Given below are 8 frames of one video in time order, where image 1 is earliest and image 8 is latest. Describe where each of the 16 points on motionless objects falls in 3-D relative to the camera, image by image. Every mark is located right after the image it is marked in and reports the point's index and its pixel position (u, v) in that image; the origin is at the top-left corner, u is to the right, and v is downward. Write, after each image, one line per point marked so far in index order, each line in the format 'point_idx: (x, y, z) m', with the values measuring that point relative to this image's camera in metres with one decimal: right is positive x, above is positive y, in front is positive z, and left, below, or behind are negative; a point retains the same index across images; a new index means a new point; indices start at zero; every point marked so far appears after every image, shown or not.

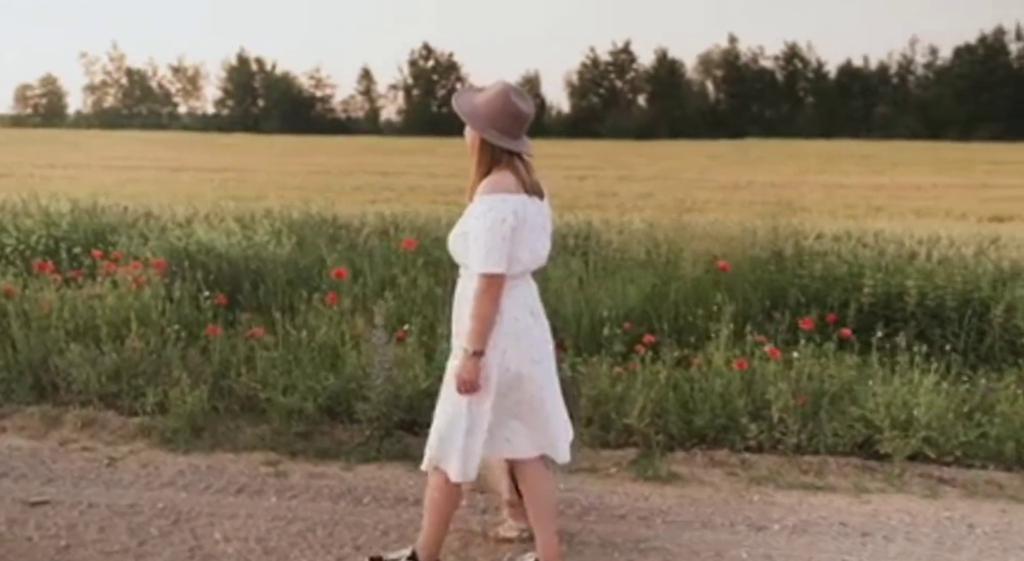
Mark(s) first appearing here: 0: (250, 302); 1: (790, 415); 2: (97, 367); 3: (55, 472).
0: (-1.4, -0.1, +4.8) m
1: (+1.1, -0.5, +3.5) m
2: (-1.9, -0.4, +3.9) m
3: (-1.7, -0.7, +3.1) m
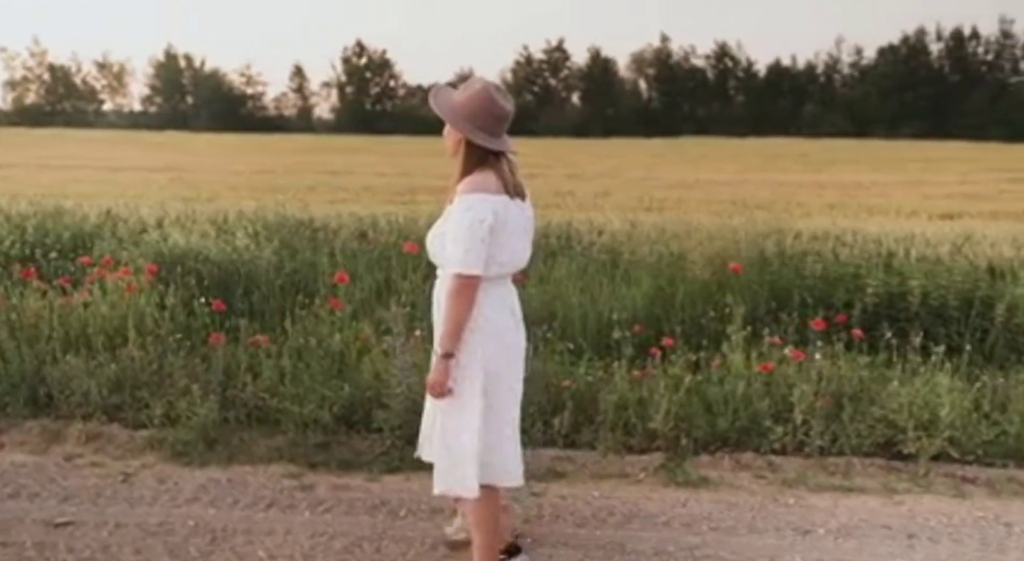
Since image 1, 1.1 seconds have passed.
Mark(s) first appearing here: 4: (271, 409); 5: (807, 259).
0: (-1.4, -0.2, +4.7) m
1: (+1.2, -0.6, +3.5) m
2: (-1.8, -0.4, +3.7) m
3: (-1.5, -0.7, +2.9) m
4: (-1.0, -0.5, +3.7) m
5: (+1.5, +0.1, +4.6) m
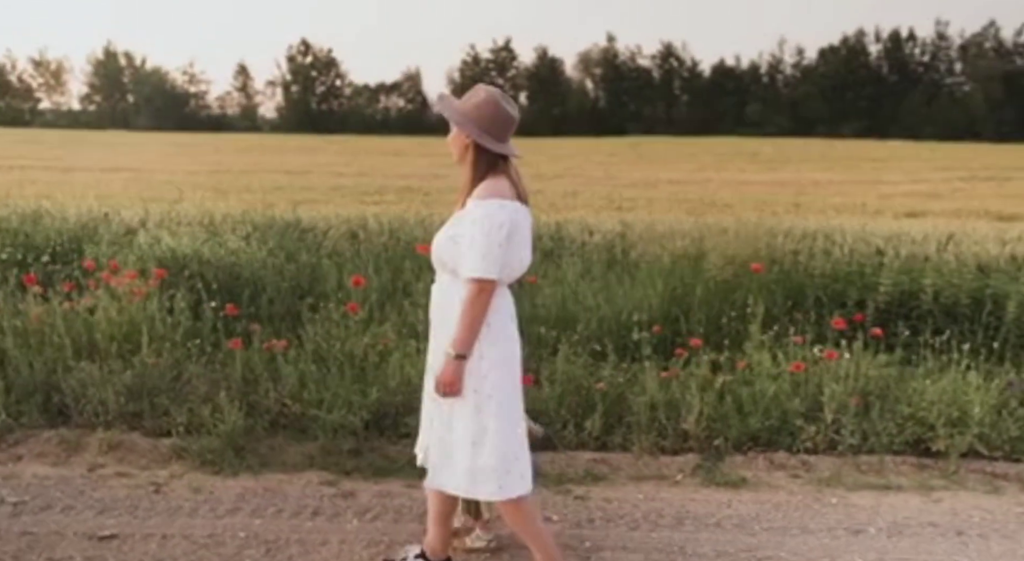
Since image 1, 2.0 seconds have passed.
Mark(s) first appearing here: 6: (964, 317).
0: (-1.3, -0.2, +4.6) m
1: (+1.4, -0.6, +3.5) m
2: (-1.7, -0.4, +3.6) m
3: (-1.4, -0.7, +2.9) m
4: (-0.9, -0.6, +3.6) m
5: (+1.6, +0.1, +4.6) m
6: (+2.4, -0.2, +4.5) m
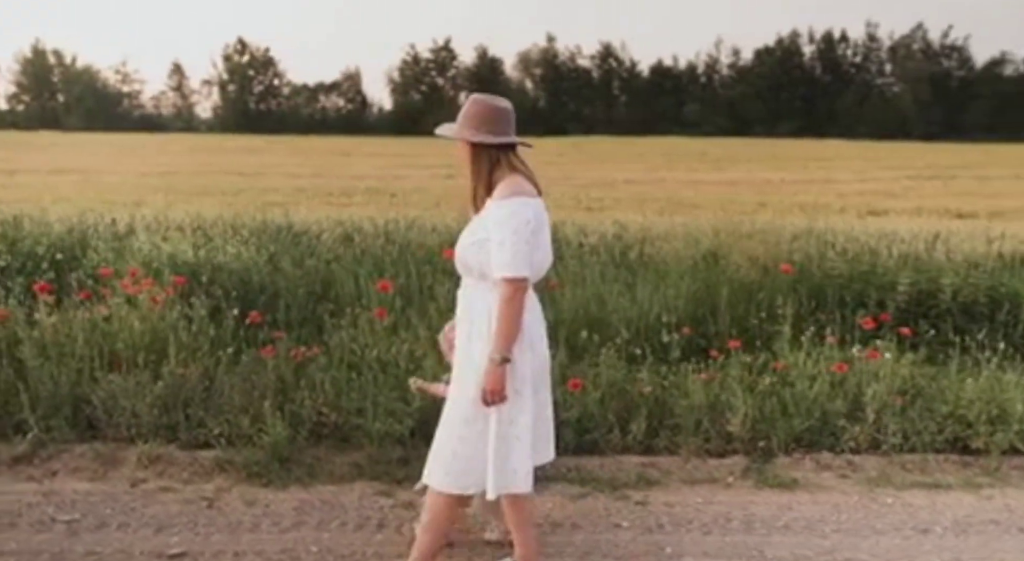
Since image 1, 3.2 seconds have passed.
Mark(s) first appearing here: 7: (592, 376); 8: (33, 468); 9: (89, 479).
0: (-1.2, -0.2, +4.5) m
1: (+1.5, -0.6, +3.5) m
2: (-1.5, -0.5, +3.5) m
3: (-1.2, -0.8, +2.8) m
4: (-0.7, -0.6, +3.5) m
5: (+1.7, +0.1, +4.6) m
6: (+2.5, -0.2, +4.6) m
7: (+0.4, -0.4, +3.7) m
8: (-1.8, -0.7, +3.2) m
9: (-1.6, -0.7, +3.1) m
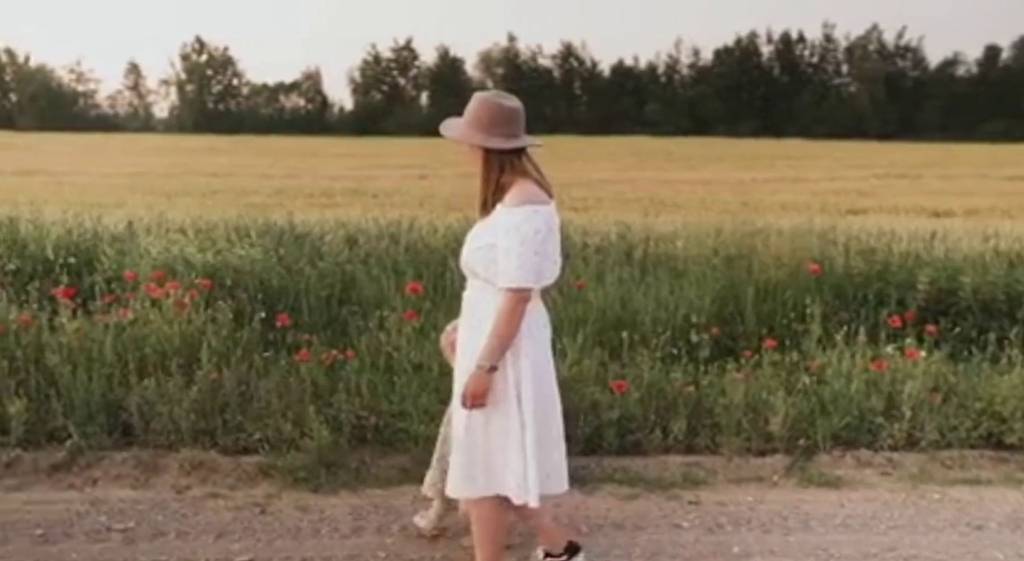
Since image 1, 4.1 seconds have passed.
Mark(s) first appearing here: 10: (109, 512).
0: (-1.0, -0.2, +4.5) m
1: (+1.7, -0.6, +3.6) m
2: (-1.3, -0.5, +3.5) m
3: (-1.0, -0.8, +2.7) m
4: (-0.6, -0.6, +3.5) m
5: (+1.9, +0.1, +4.7) m
6: (+2.7, -0.2, +4.7) m
7: (+0.5, -0.4, +3.7) m
8: (-1.6, -0.7, +3.2) m
9: (-1.4, -0.7, +3.1) m
10: (-1.3, -0.8, +2.9) m
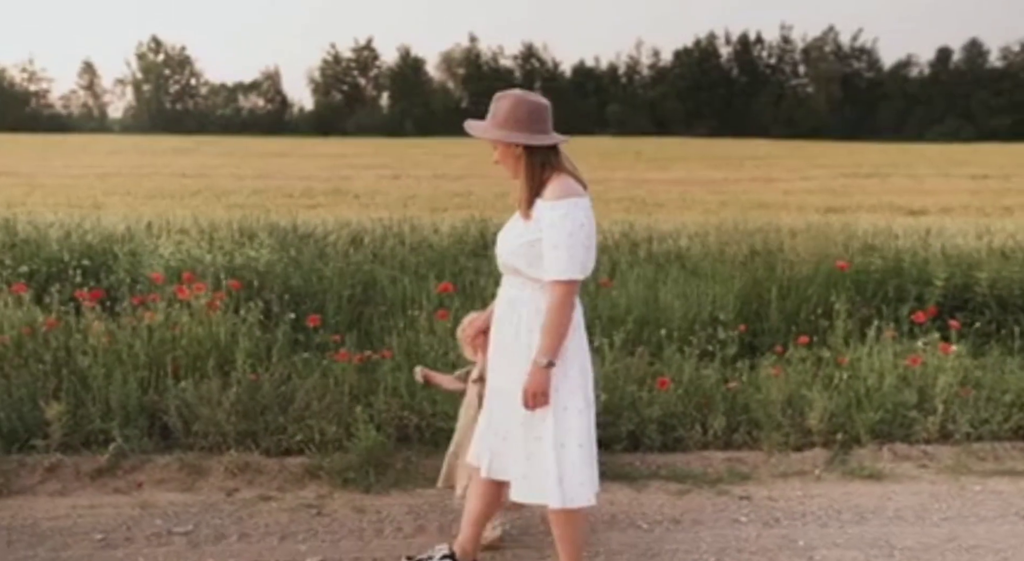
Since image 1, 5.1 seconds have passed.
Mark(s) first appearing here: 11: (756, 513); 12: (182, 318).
0: (-0.9, -0.2, +4.4) m
1: (+1.9, -0.5, +3.7) m
2: (-1.2, -0.5, +3.4) m
3: (-0.8, -0.8, +2.7) m
4: (-0.4, -0.6, +3.5) m
5: (+2.0, +0.2, +4.8) m
6: (+2.8, -0.1, +4.8) m
7: (+0.7, -0.4, +3.8) m
8: (-1.4, -0.7, +3.1) m
9: (-1.2, -0.7, +3.1) m
10: (-1.2, -0.8, +2.8) m
11: (+0.8, -0.8, +2.9) m
12: (-1.5, -0.2, +3.9) m
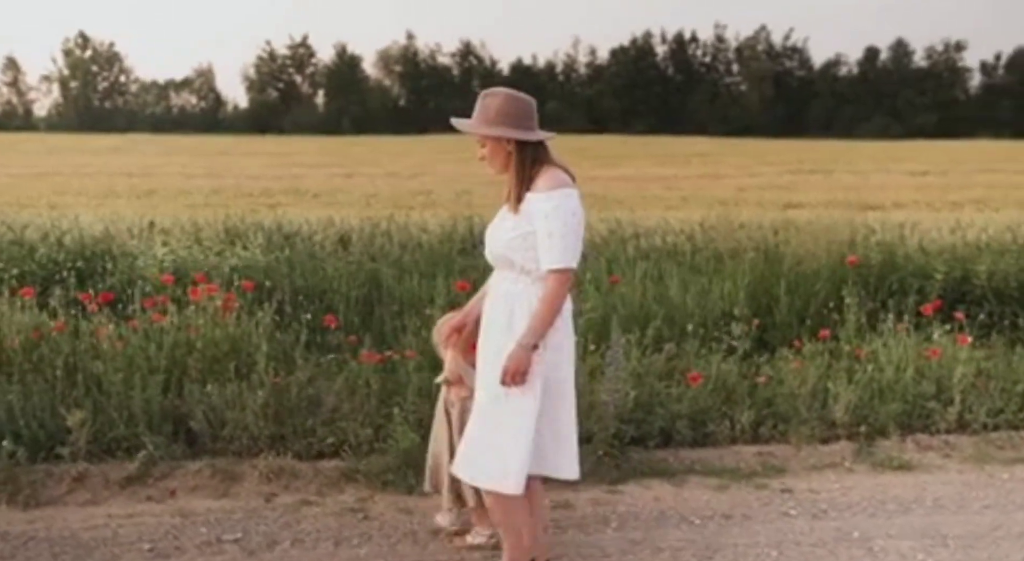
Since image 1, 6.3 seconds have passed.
0: (-0.8, -0.2, +4.4) m
1: (+2.0, -0.5, +3.7) m
2: (-1.0, -0.5, +3.4) m
3: (-0.6, -0.8, +2.7) m
4: (-0.3, -0.6, +3.5) m
5: (+2.1, +0.2, +4.9) m
6: (+2.8, -0.1, +4.9) m
7: (+0.8, -0.4, +3.8) m
8: (-1.3, -0.7, +3.0) m
9: (-1.0, -0.8, +3.0) m
10: (-1.0, -0.8, +2.8) m
11: (+1.0, -0.8, +2.9) m
12: (-1.4, -0.2, +3.8) m
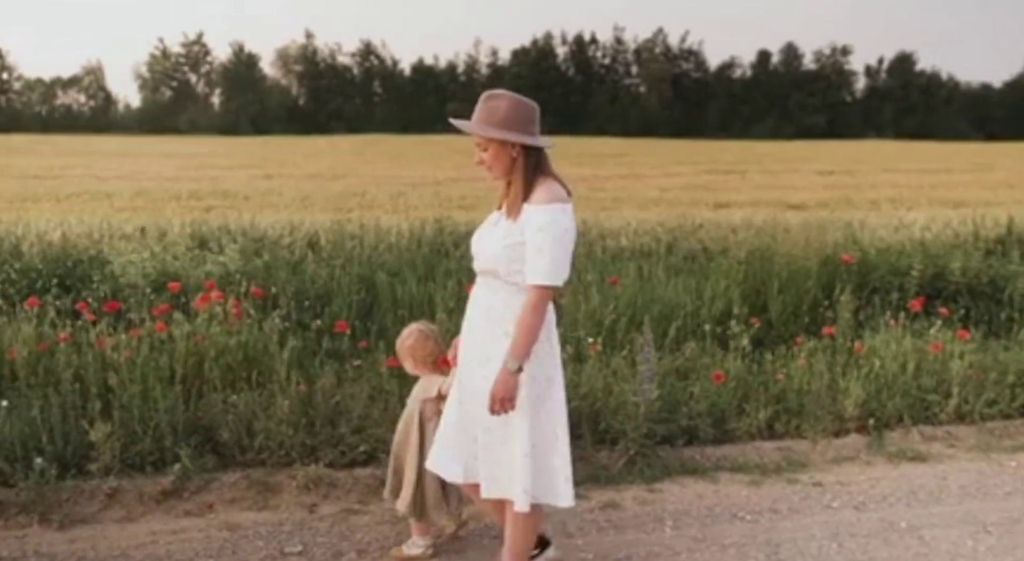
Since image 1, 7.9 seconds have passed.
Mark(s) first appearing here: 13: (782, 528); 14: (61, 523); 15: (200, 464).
0: (-0.8, -0.2, +4.3) m
1: (+2.1, -0.5, +3.9) m
2: (-0.9, -0.5, +3.3) m
3: (-0.4, -0.8, +2.6) m
4: (-0.2, -0.6, +3.5) m
5: (+2.0, +0.2, +5.0) m
6: (+2.8, -0.1, +5.2) m
7: (+0.9, -0.4, +3.9) m
8: (-1.1, -0.8, +3.0) m
9: (-0.9, -0.8, +2.9) m
10: (-0.8, -0.8, +2.7) m
11: (+1.1, -0.8, +3.0) m
12: (-1.3, -0.2, +3.7) m
13: (+0.9, -0.8, +2.7) m
14: (-1.4, -0.8, +2.7) m
15: (-1.2, -0.7, +3.2) m
